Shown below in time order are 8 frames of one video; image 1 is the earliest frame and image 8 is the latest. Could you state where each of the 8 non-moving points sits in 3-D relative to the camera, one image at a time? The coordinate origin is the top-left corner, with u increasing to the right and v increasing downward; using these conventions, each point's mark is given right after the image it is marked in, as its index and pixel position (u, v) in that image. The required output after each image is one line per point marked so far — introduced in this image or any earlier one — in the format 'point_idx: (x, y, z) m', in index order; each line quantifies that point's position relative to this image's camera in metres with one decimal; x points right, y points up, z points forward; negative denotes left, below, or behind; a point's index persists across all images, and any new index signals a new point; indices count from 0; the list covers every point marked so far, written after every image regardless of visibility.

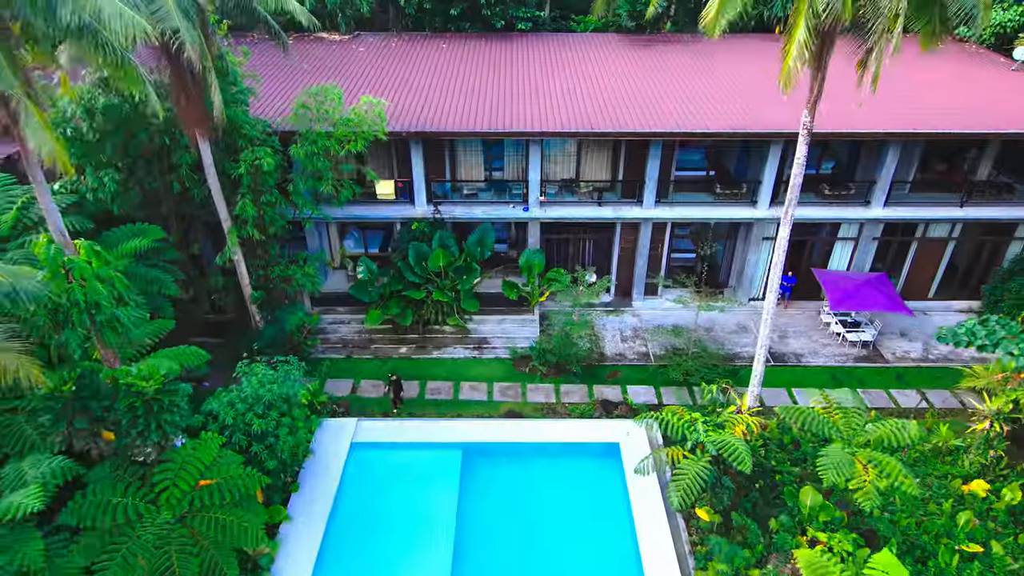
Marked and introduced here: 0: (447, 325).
0: (-1.5, -0.9, +15.4) m
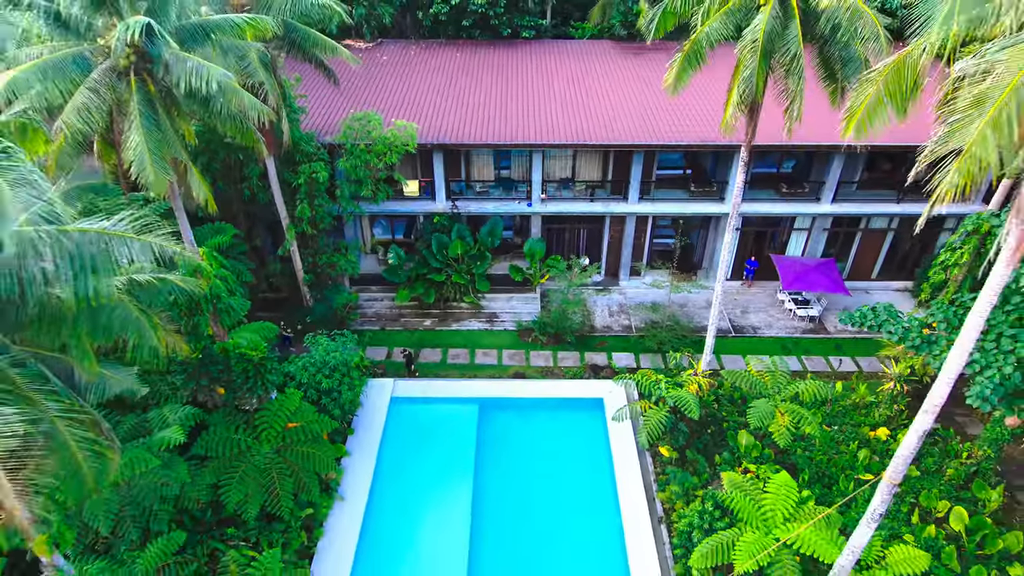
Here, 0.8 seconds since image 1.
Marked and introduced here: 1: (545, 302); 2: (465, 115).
0: (-1.3, -0.4, +18.4) m
1: (+0.9, -0.4, +18.6) m
2: (-1.3, +4.7, +17.8) m
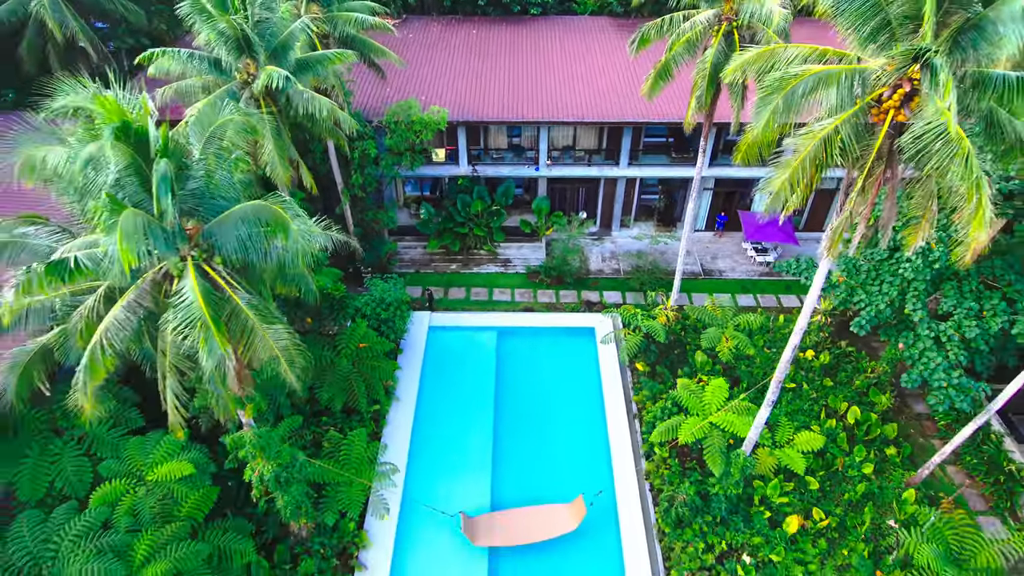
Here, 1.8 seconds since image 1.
0: (-1.0, +1.3, +22.4) m
1: (+1.3, +1.3, +22.6) m
2: (-0.9, +6.3, +21.3) m
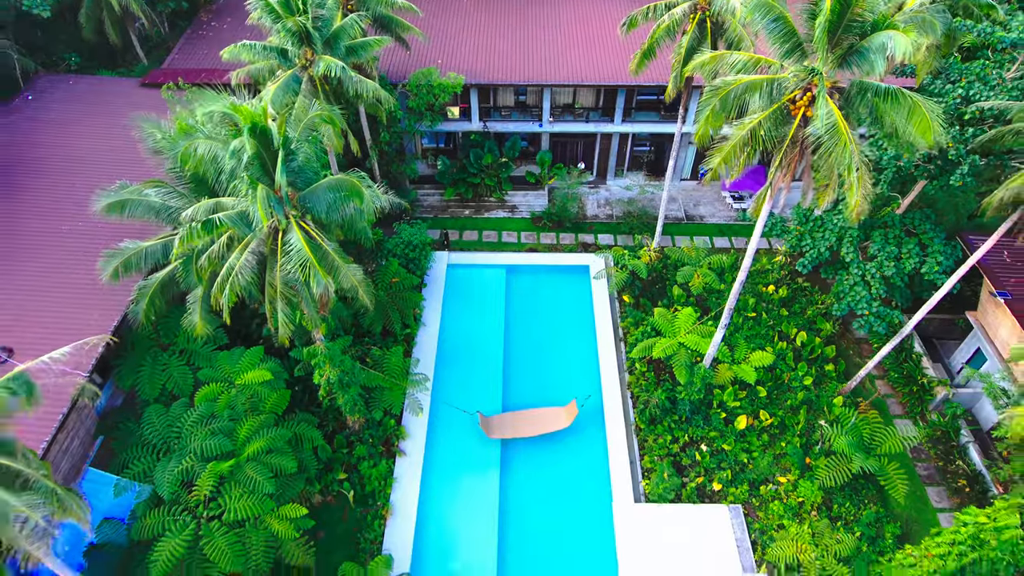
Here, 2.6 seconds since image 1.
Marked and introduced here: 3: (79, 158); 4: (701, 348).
0: (-0.7, +3.5, +25.5) m
1: (+1.5, +3.5, +25.6) m
2: (-0.7, +8.4, +23.9) m
3: (-11.9, +3.5, +18.5) m
4: (+5.1, -1.6, +18.1) m
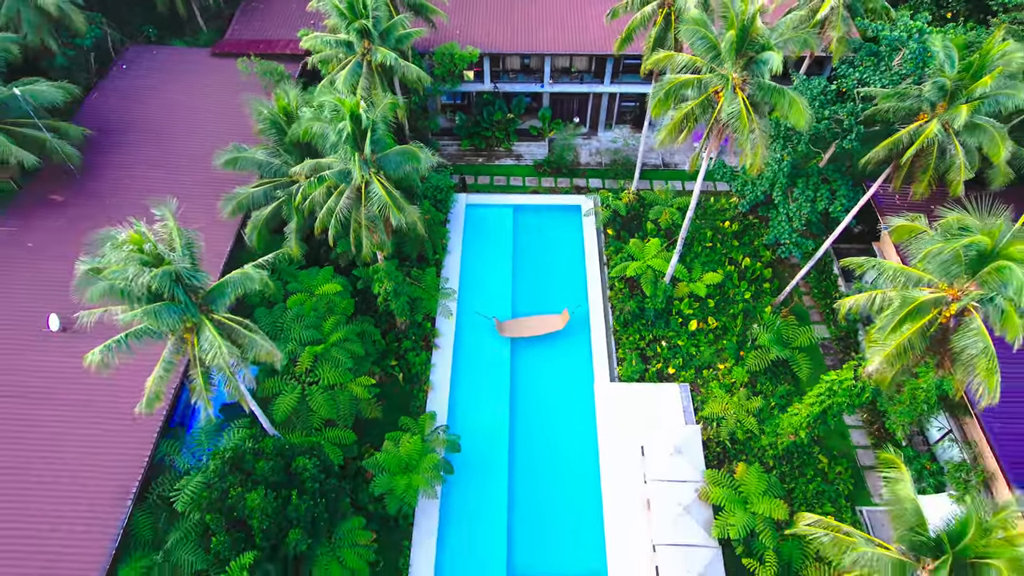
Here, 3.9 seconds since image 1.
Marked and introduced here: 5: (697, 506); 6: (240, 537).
0: (-0.5, +6.4, +30.5) m
1: (+1.8, +6.5, +30.7) m
2: (-0.4, +11.2, +28.5) m
3: (-11.7, +5.8, +23.6) m
4: (+5.3, +0.7, +23.7) m
5: (+5.1, -6.0, +18.3) m
6: (-6.4, -5.8, +15.6) m
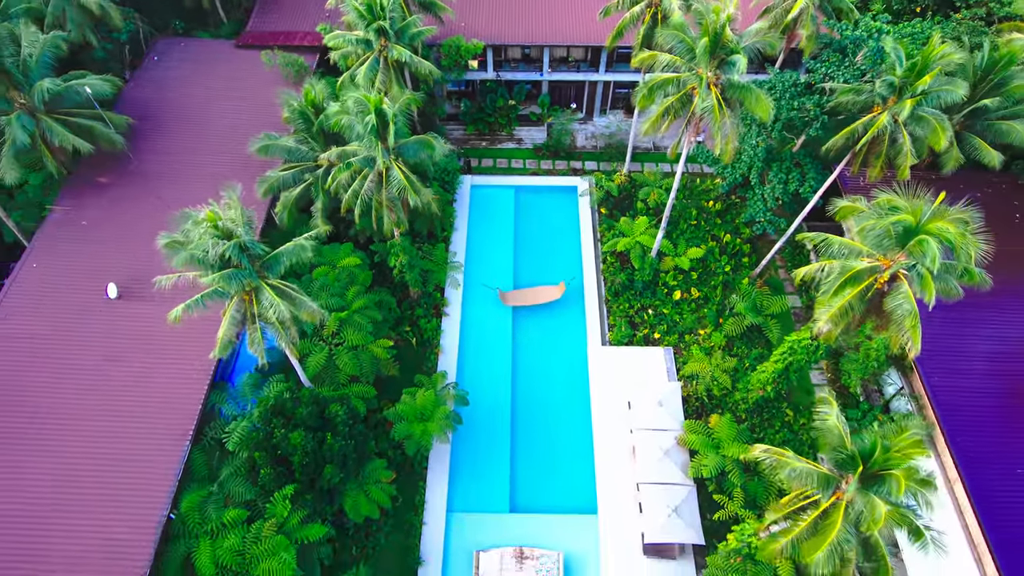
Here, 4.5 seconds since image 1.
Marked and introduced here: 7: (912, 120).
0: (-0.4, +7.7, +32.8) m
1: (+1.8, +7.7, +33.0) m
2: (-0.4, +12.3, +30.7) m
3: (-11.6, +6.8, +25.9) m
4: (+5.4, +1.7, +26.2) m
5: (+5.2, -5.1, +21.0) m
6: (-6.3, -5.0, +18.3) m
7: (+11.5, +4.8, +19.2) m
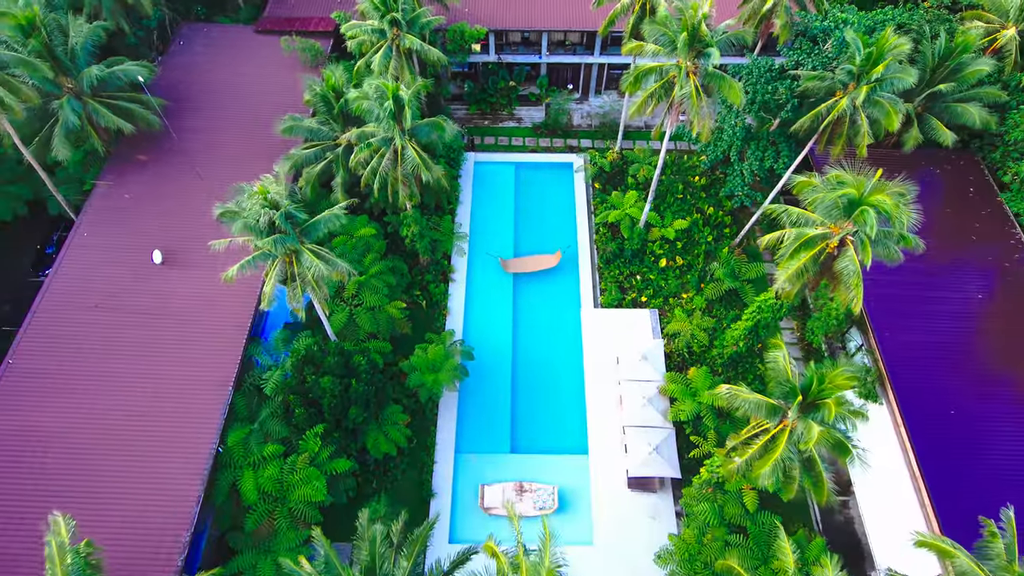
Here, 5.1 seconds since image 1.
0: (-0.4, +9.3, +35.1) m
1: (+1.9, +9.3, +35.2) m
2: (-0.3, +13.9, +32.8) m
3: (-11.6, +8.2, +28.2) m
4: (+5.4, +3.1, +28.7) m
5: (+5.2, -3.9, +23.8) m
6: (-6.3, -3.9, +21.0) m
7: (+11.5, +6.0, +21.6) m
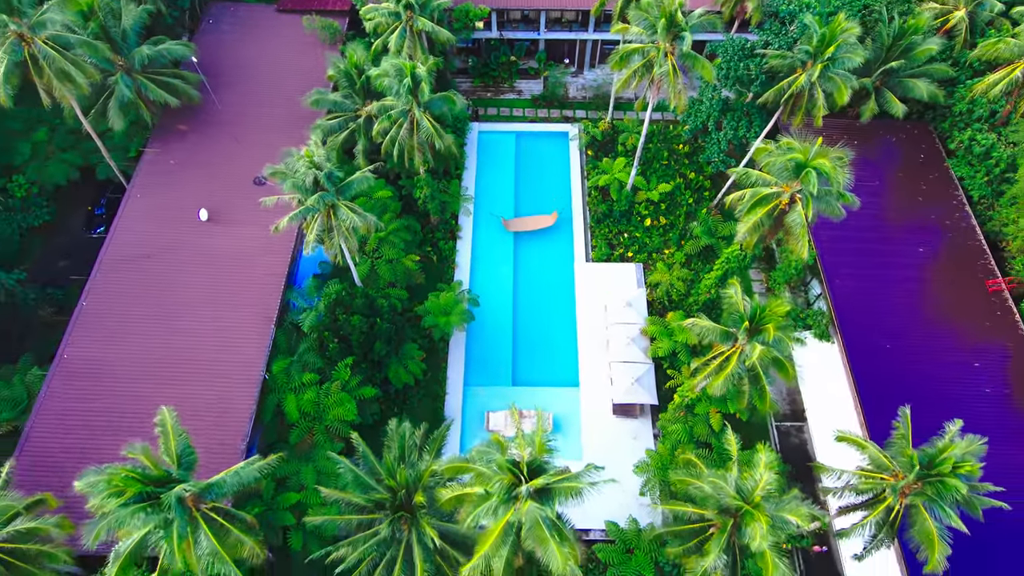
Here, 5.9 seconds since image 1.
0: (-0.3, +11.6, +38.2) m
1: (+1.9, +11.7, +38.3) m
2: (-0.3, +16.1, +35.7) m
3: (-11.5, +10.2, +31.4) m
4: (+5.5, +5.2, +32.0) m
5: (+5.2, -2.0, +27.4) m
6: (-6.2, -2.2, +24.7) m
7: (+11.6, +7.7, +24.8) m
